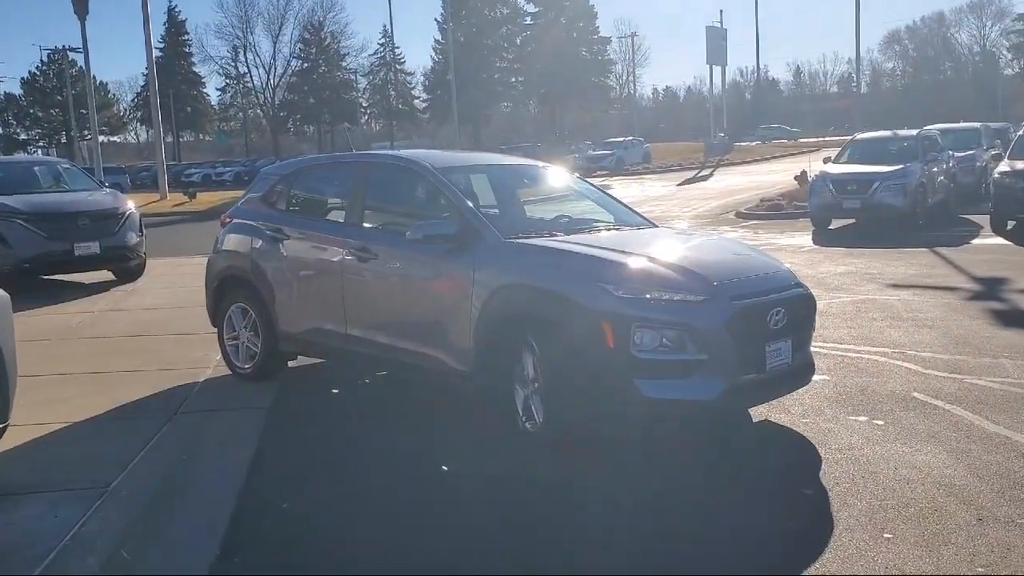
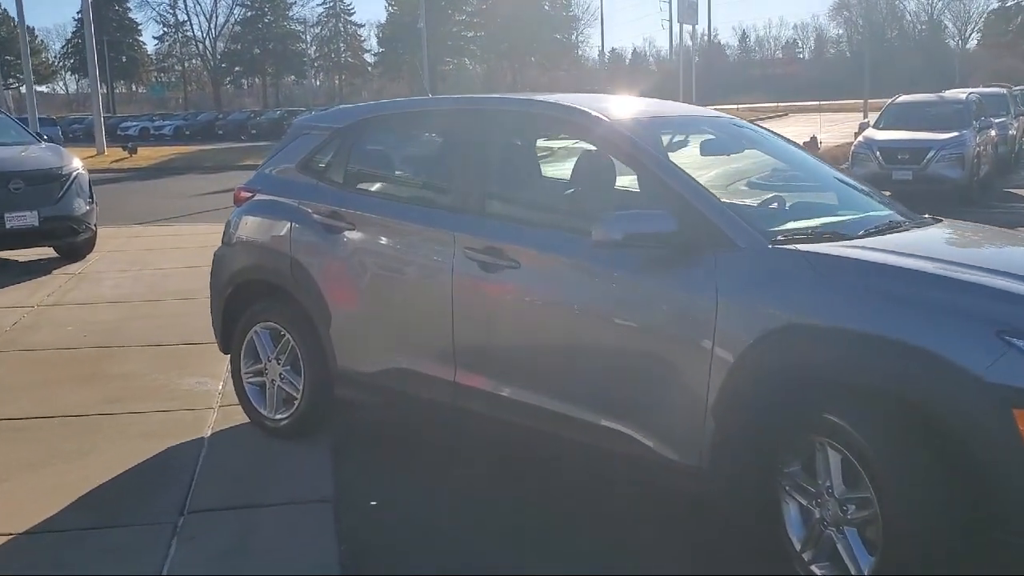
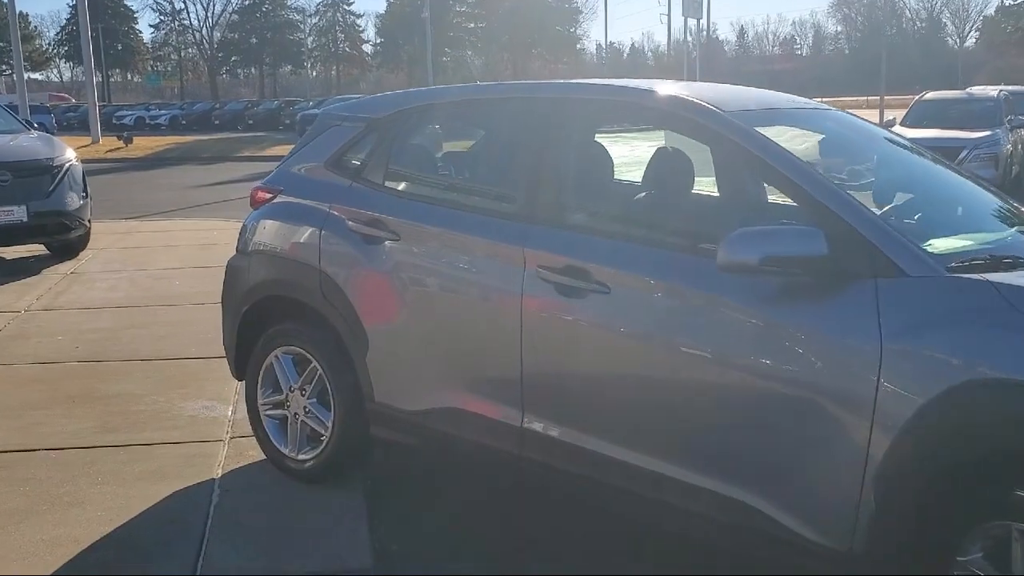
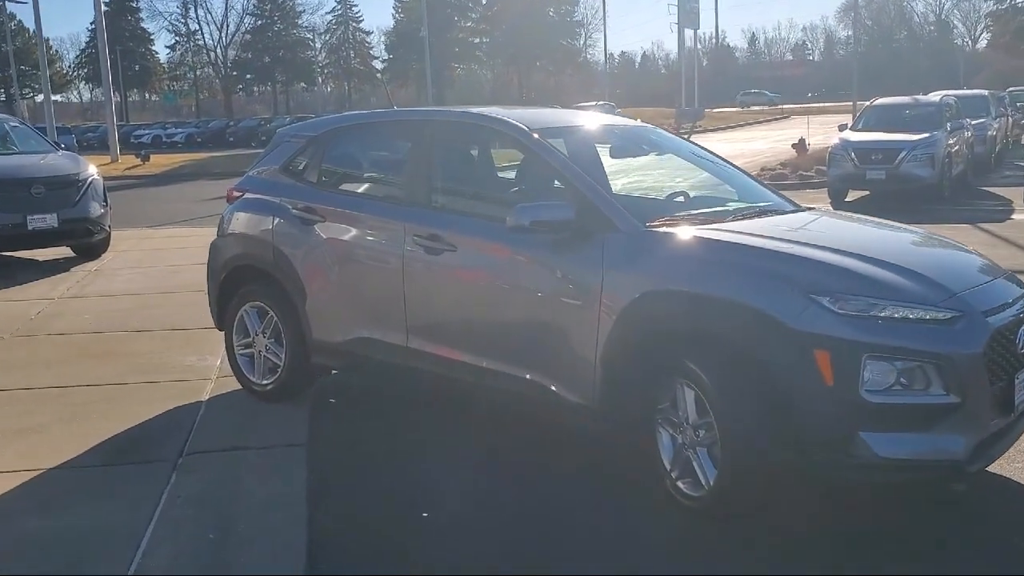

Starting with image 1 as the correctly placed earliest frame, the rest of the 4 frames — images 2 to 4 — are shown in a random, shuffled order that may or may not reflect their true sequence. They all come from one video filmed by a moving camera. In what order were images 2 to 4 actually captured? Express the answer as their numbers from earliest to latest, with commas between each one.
4, 2, 3
